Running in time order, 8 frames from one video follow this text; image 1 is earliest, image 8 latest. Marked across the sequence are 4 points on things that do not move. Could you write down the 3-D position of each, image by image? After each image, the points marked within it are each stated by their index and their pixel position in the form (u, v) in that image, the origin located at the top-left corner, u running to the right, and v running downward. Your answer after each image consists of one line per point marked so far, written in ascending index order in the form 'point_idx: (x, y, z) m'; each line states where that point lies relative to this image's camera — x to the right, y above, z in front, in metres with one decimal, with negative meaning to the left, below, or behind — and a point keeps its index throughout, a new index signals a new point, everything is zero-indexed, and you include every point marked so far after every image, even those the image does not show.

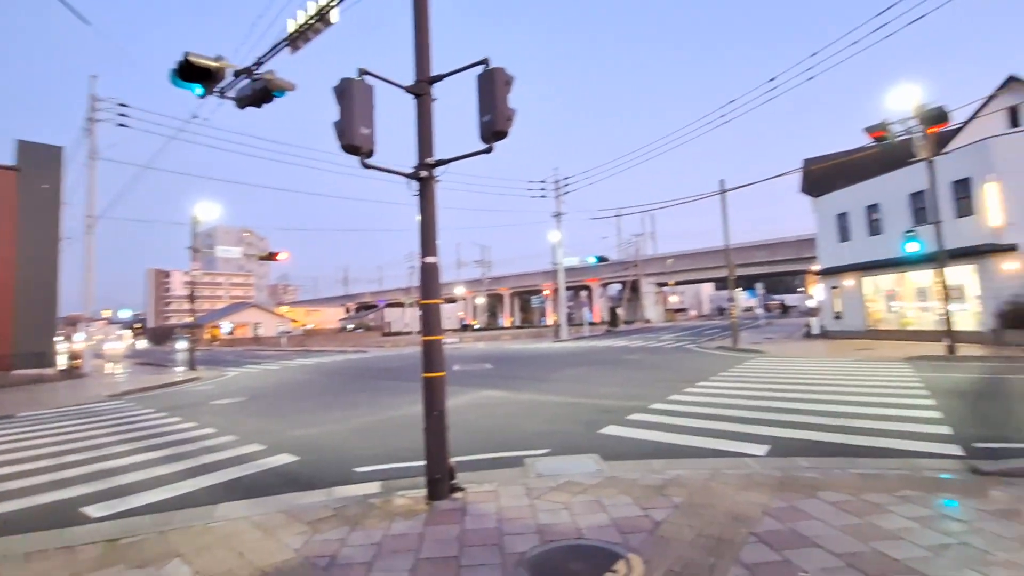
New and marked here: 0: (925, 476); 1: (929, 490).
0: (+4.3, -2.0, +5.4) m
1: (+4.1, -2.0, +5.0) m
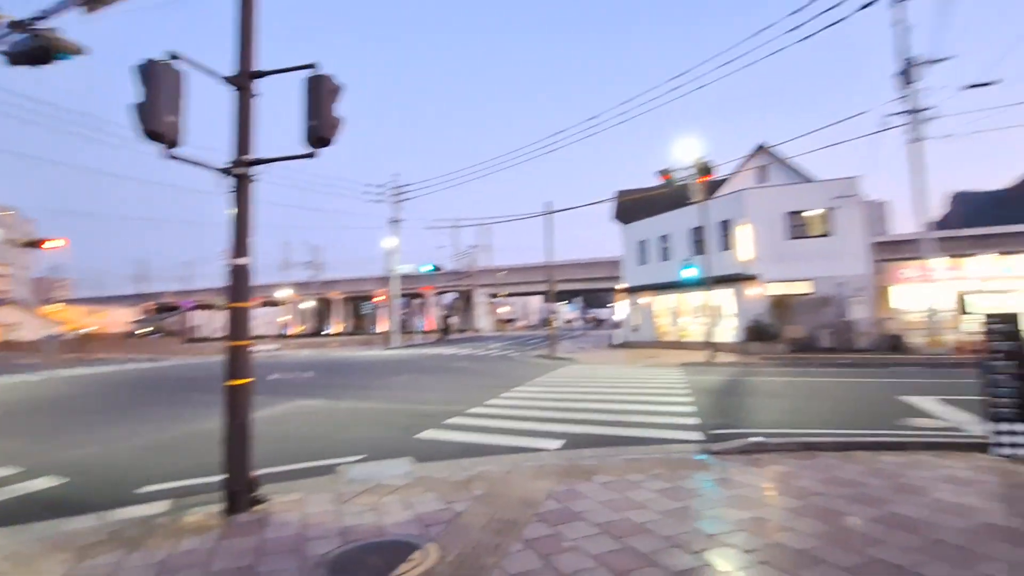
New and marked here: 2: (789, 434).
0: (+2.1, -2.2, +6.8) m
1: (+2.0, -2.2, +6.3) m
2: (+4.1, -2.2, +7.6) m
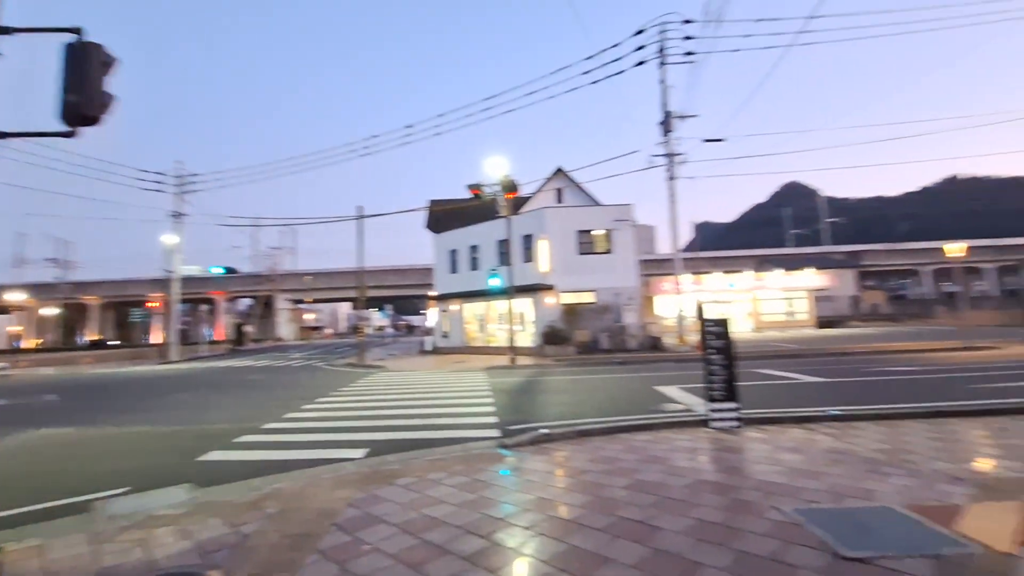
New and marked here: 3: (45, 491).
0: (-0.6, -2.3, +7.3) m
1: (-0.5, -2.3, +6.8) m
2: (+1.0, -2.3, +8.8) m
3: (-5.5, -2.4, +6.1) m
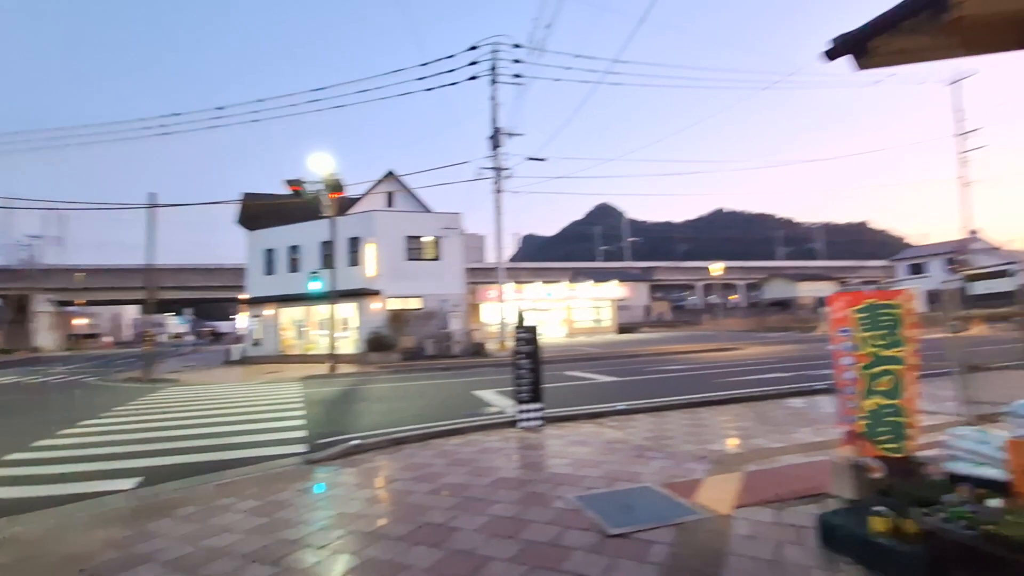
0: (-3.1, -2.4, +6.7) m
1: (-2.9, -2.4, +6.3) m
2: (-2.1, -2.4, +8.7) m
3: (-7.5, -2.3, +4.0) m
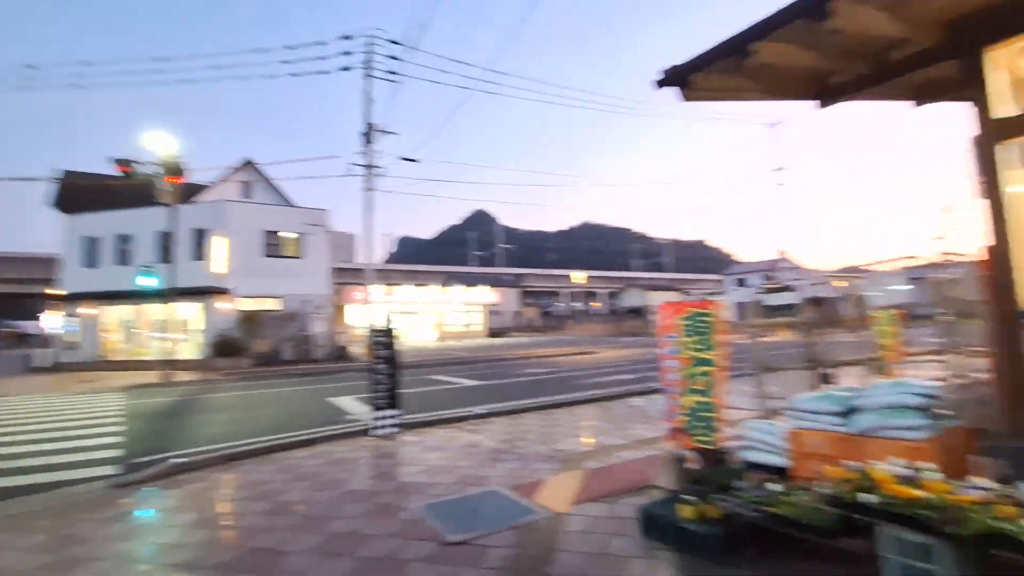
0: (-4.9, -2.3, +5.6) m
1: (-4.6, -2.3, +5.2) m
2: (-4.4, -2.4, +7.8) m
3: (-8.5, -2.1, +2.0) m
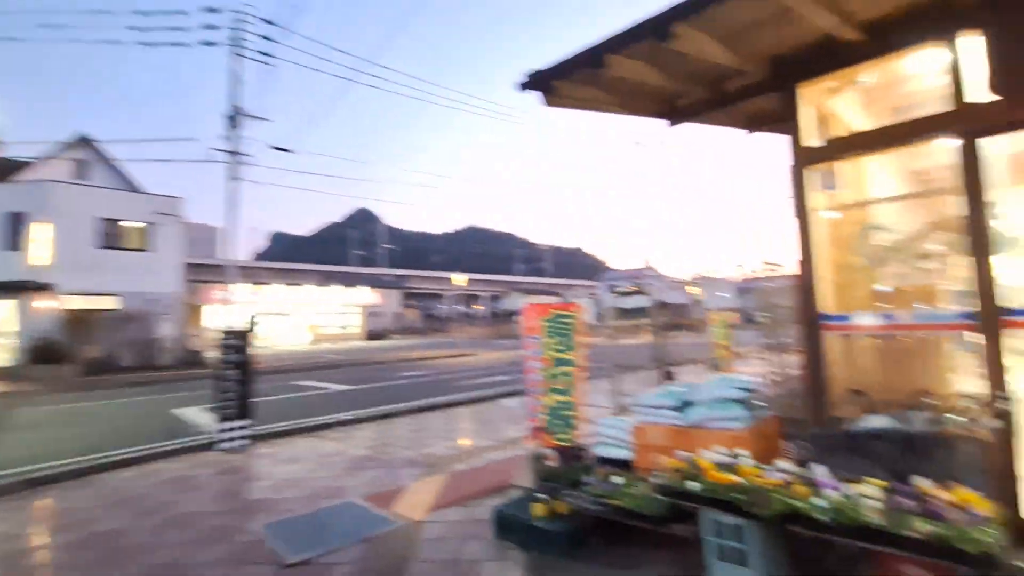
0: (-6.3, -2.2, +4.3) m
1: (-5.9, -2.2, +3.9) m
2: (-6.2, -2.3, +6.5) m
3: (-8.9, -2.0, -0.1) m
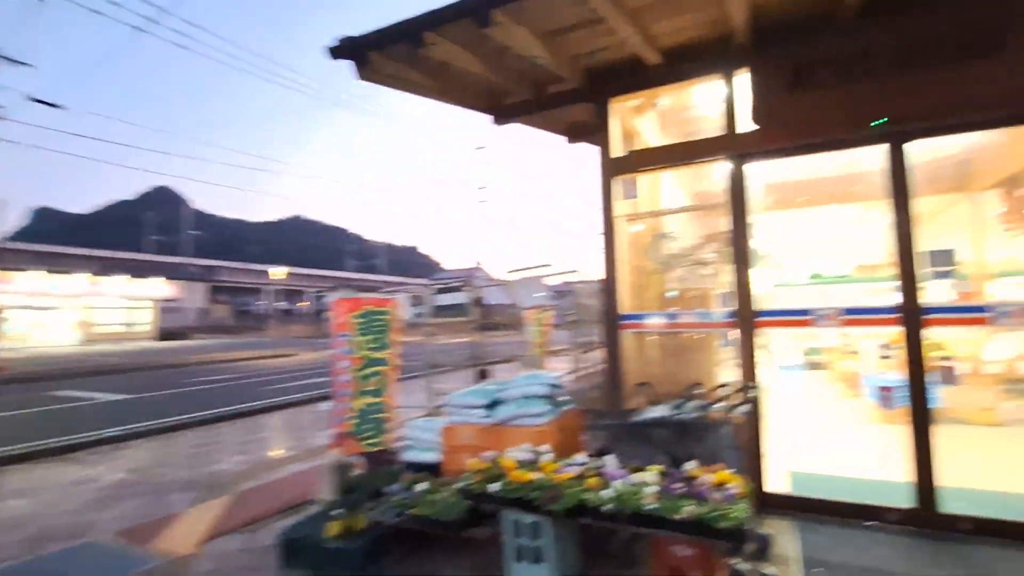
0: (-7.5, -2.0, +1.9) m
1: (-7.0, -2.0, +1.7) m
2: (-8.1, -2.1, +3.9) m
3: (-8.6, -1.7, -3.1) m
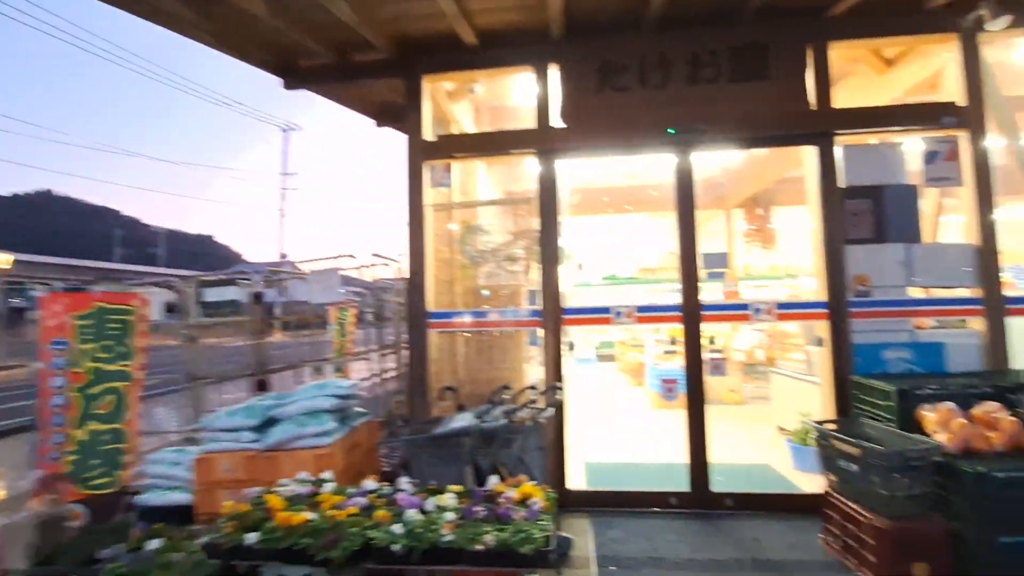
0: (-7.7, -1.9, -1.2) m
1: (-7.2, -1.9, -1.3) m
2: (-9.0, -1.9, +0.5) m
3: (-7.1, -1.6, -6.3) m
